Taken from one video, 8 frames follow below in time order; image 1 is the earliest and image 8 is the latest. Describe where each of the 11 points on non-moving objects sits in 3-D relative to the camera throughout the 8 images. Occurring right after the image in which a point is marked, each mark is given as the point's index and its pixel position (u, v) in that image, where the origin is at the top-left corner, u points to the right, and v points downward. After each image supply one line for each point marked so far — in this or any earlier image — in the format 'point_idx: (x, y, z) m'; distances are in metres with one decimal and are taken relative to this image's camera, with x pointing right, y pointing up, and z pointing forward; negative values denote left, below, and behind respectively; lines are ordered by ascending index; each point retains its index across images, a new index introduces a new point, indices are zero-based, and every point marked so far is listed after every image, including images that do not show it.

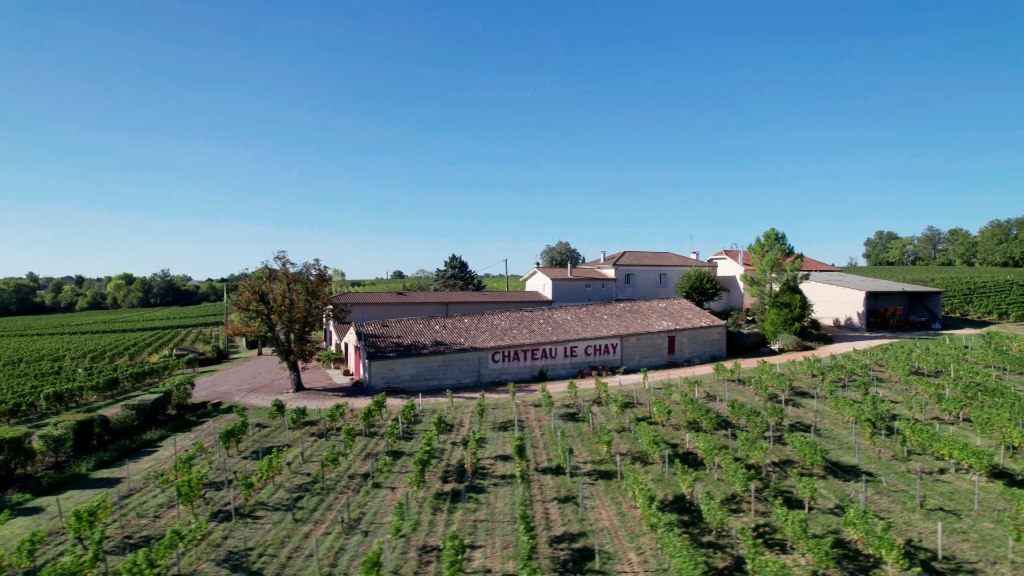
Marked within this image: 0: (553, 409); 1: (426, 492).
0: (+1.3, -4.0, +16.9) m
1: (-1.8, -4.2, +10.7) m
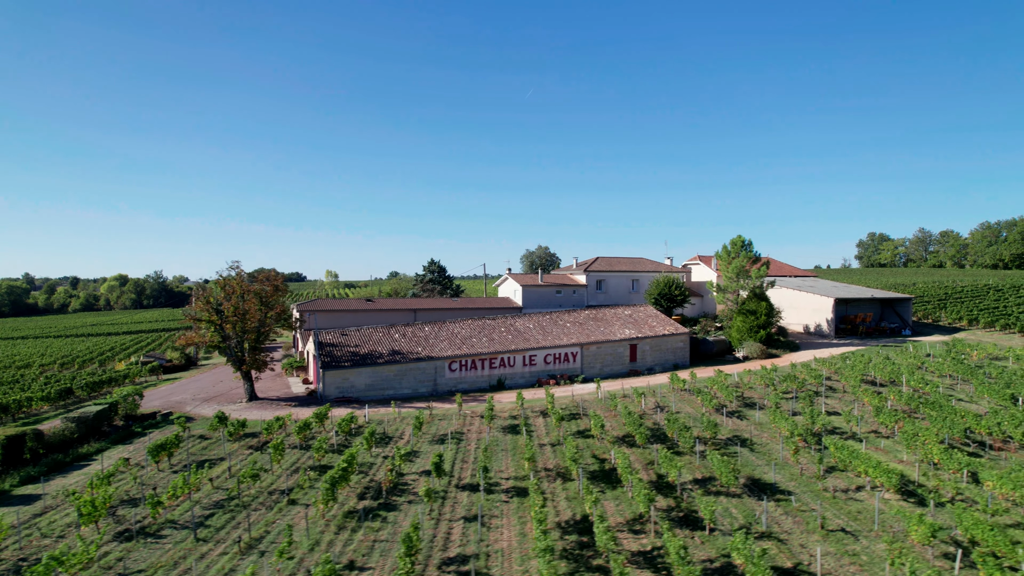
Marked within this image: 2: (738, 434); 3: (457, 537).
0: (-0.5, -4.4, +16.9) m
1: (-3.6, -4.6, +10.7) m
2: (+6.6, -4.3, +15.0) m
3: (-1.0, -4.7, +9.7) m
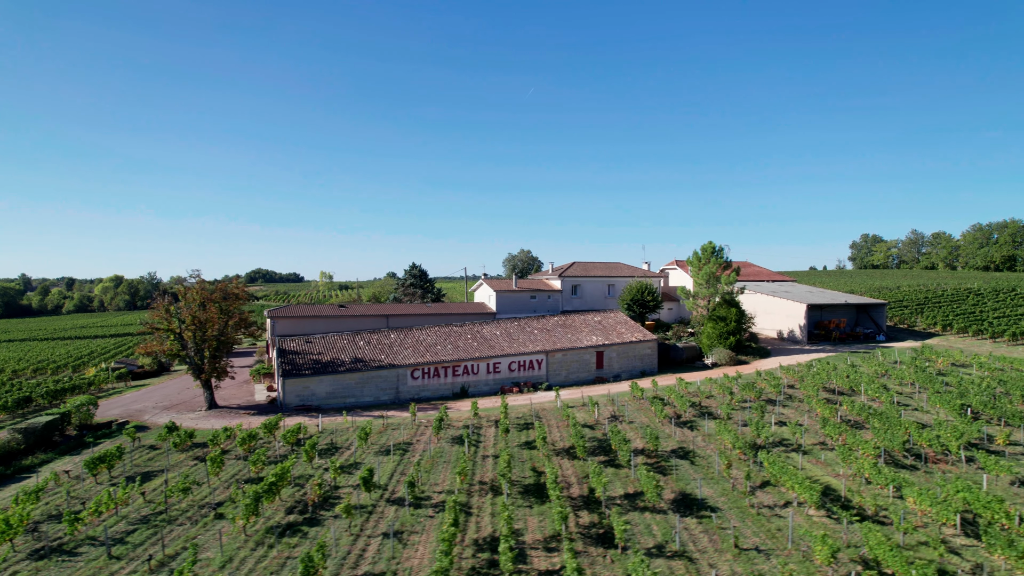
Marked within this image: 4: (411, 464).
0: (-2.1, -4.7, +16.9) m
1: (-5.3, -5.0, +10.7) m
2: (+5.0, -4.6, +15.0) m
3: (-2.7, -5.0, +9.7) m
4: (-2.8, -4.9, +14.3) m
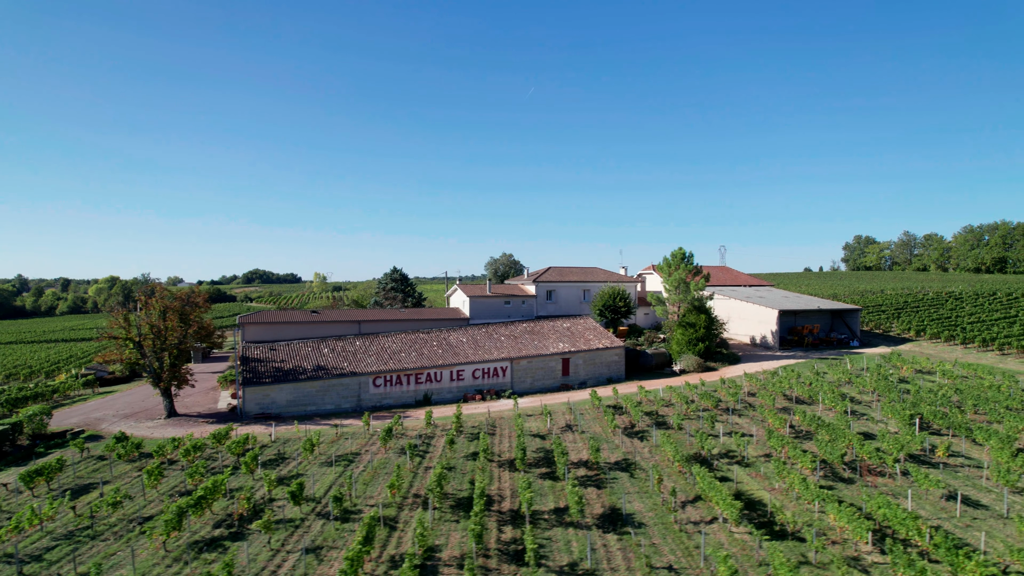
0: (-3.7, -5.1, +17.0) m
1: (-6.9, -5.3, +10.8) m
2: (+3.4, -5.0, +15.0) m
3: (-4.3, -5.4, +9.7) m
4: (-4.4, -5.2, +14.3) m
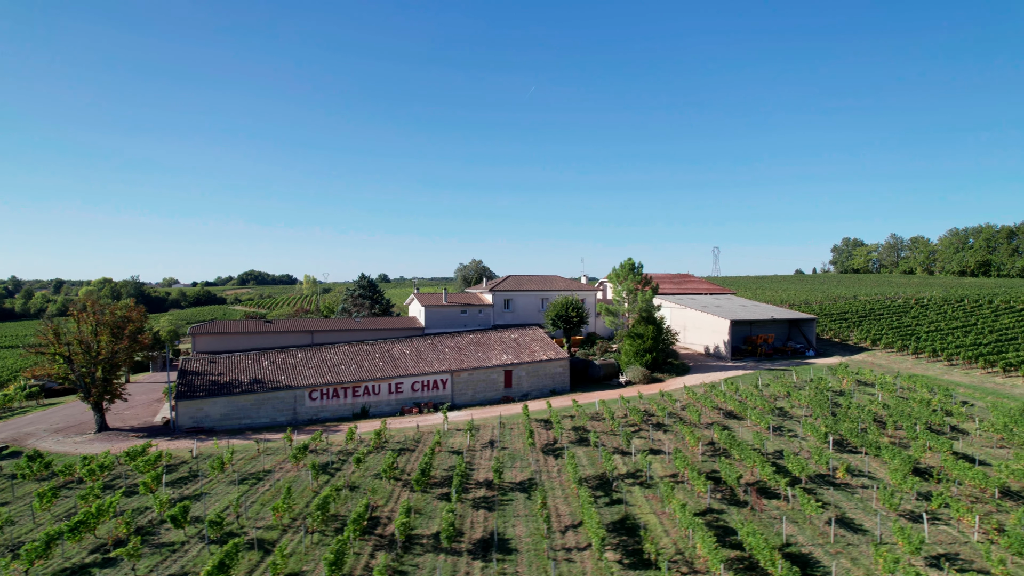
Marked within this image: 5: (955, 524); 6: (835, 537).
0: (-6.5, -5.6, +17.0) m
1: (-9.7, -5.9, +10.8) m
2: (+0.6, -5.6, +15.0) m
3: (-7.1, -6.0, +9.8) m
4: (-7.2, -5.8, +14.4) m
5: (+10.4, -5.5, +11.9) m
6: (+7.3, -5.7, +11.6) m
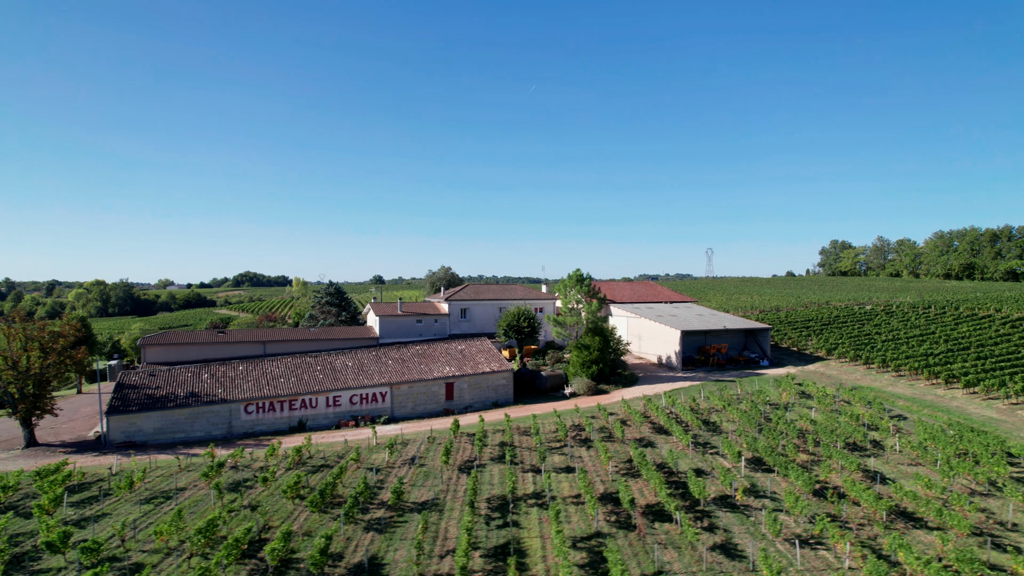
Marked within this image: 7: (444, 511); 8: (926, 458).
0: (-9.3, -6.2, +17.1) m
1: (-12.5, -6.5, +10.9) m
2: (-2.3, -6.2, +15.1) m
3: (-9.9, -6.6, +9.8) m
4: (-10.0, -6.4, +14.4) m
5: (+7.5, -6.1, +12.0) m
6: (+4.5, -6.3, +11.6) m
7: (-1.9, -6.2, +14.2) m
8: (+13.5, -5.5, +16.6) m
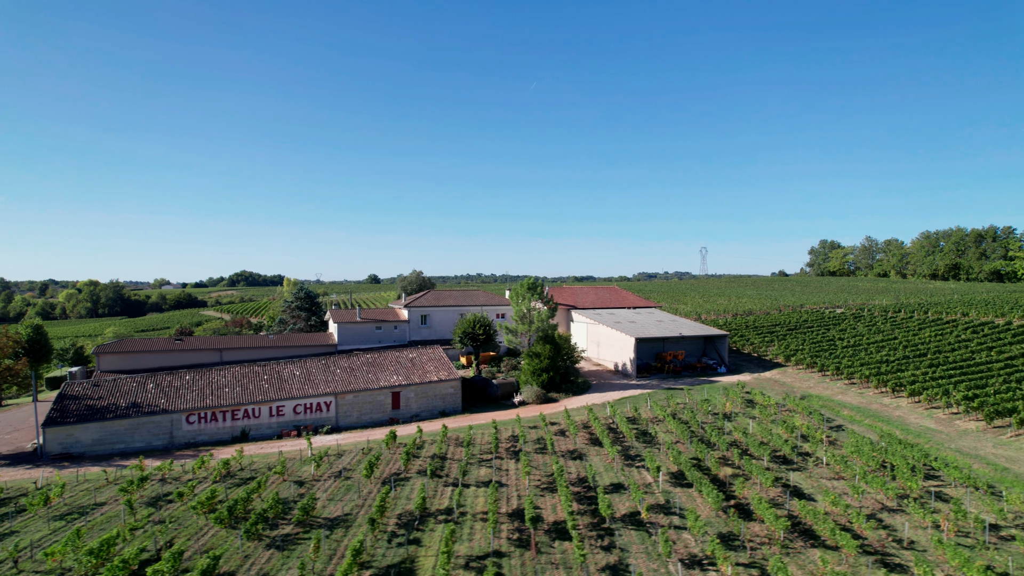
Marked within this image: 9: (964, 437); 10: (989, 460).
0: (-12.0, -6.7, +17.2) m
1: (-15.2, -7.0, +11.0) m
2: (-4.9, -6.7, +15.1) m
3: (-12.6, -7.1, +9.9) m
4: (-12.6, -6.9, +14.5) m
5: (+4.9, -6.6, +12.0) m
6: (+1.9, -6.8, +11.7) m
7: (-4.5, -6.7, +14.3) m
8: (+10.9, -6.0, +16.7) m
9: (+17.7, -5.8, +20.0) m
10: (+16.7, -6.0, +17.9) m
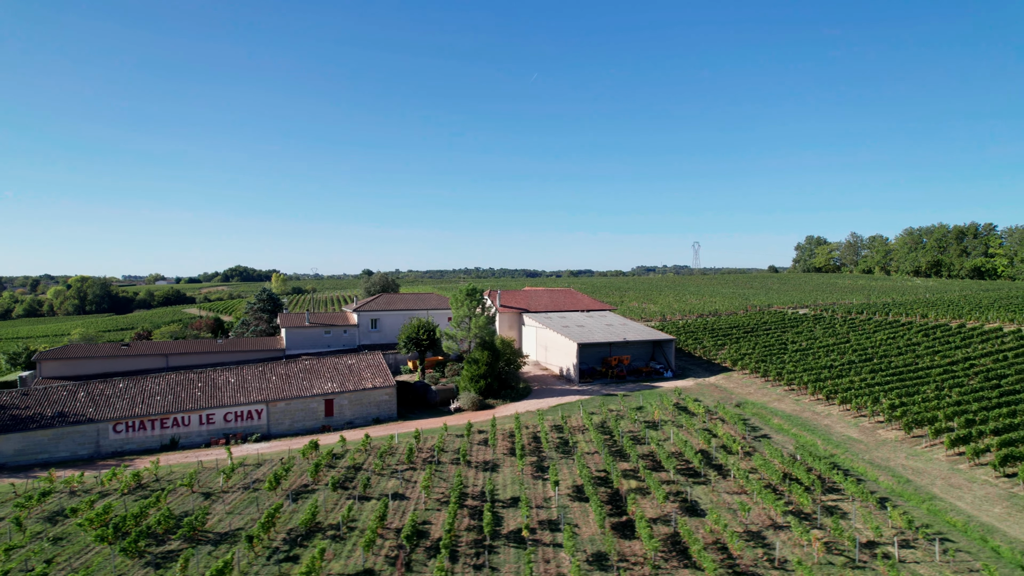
0: (-15.2, -7.2, +17.3) m
1: (-18.4, -7.6, +11.1) m
2: (-8.1, -7.1, +15.2) m
3: (-15.8, -7.7, +10.0) m
4: (-15.9, -7.4, +14.6) m
5: (+1.6, -7.1, +12.1) m
6: (-1.4, -7.3, +11.7) m
7: (-7.8, -7.2, +14.4) m
8: (+7.6, -6.4, +16.7) m
9: (+14.4, -6.2, +20.0) m
10: (+13.4, -6.4, +17.9) m
